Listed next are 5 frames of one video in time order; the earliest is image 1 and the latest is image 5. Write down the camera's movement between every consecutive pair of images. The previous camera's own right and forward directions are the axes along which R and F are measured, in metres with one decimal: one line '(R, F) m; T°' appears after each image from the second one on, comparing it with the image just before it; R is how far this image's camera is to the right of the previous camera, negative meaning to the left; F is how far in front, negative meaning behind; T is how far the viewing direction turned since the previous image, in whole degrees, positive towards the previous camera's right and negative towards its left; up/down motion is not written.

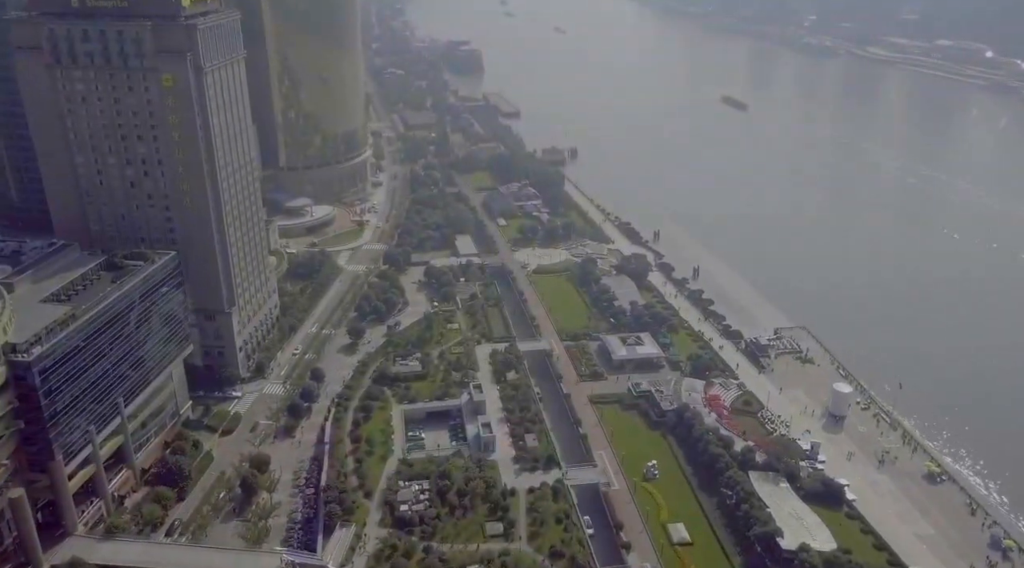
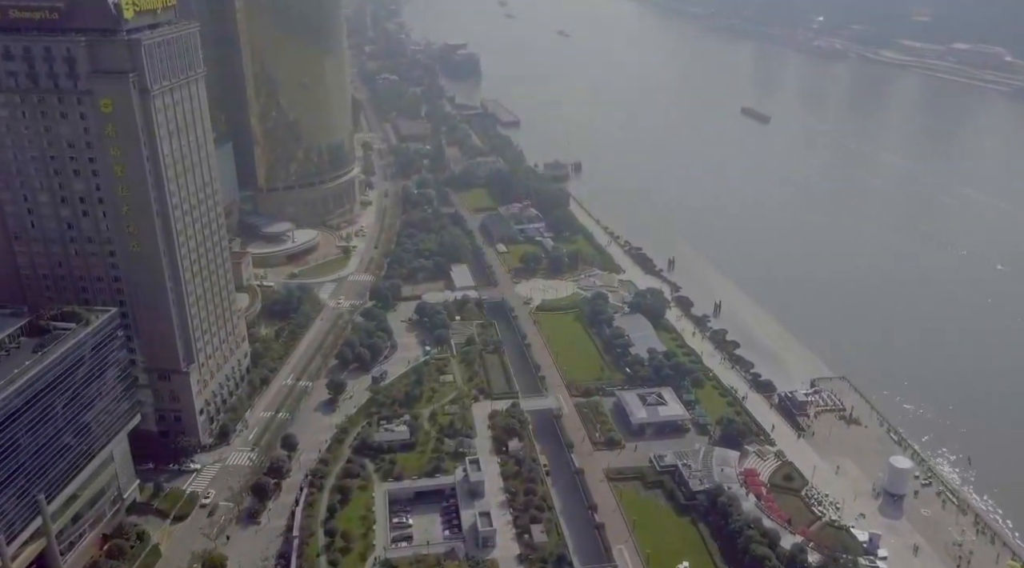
(-0.2, +7.7) m; 0°
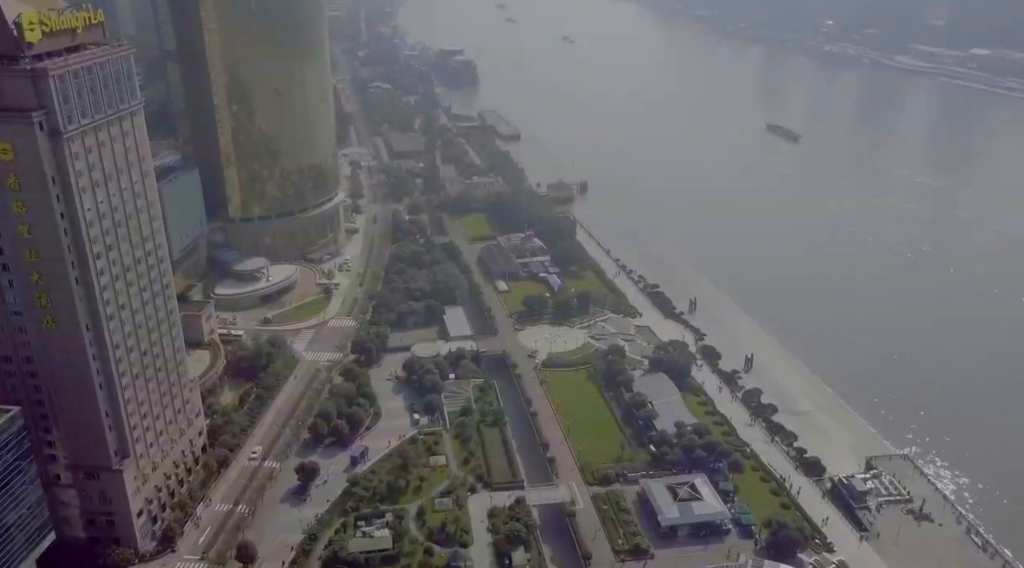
(-0.3, +8.6) m; 0°
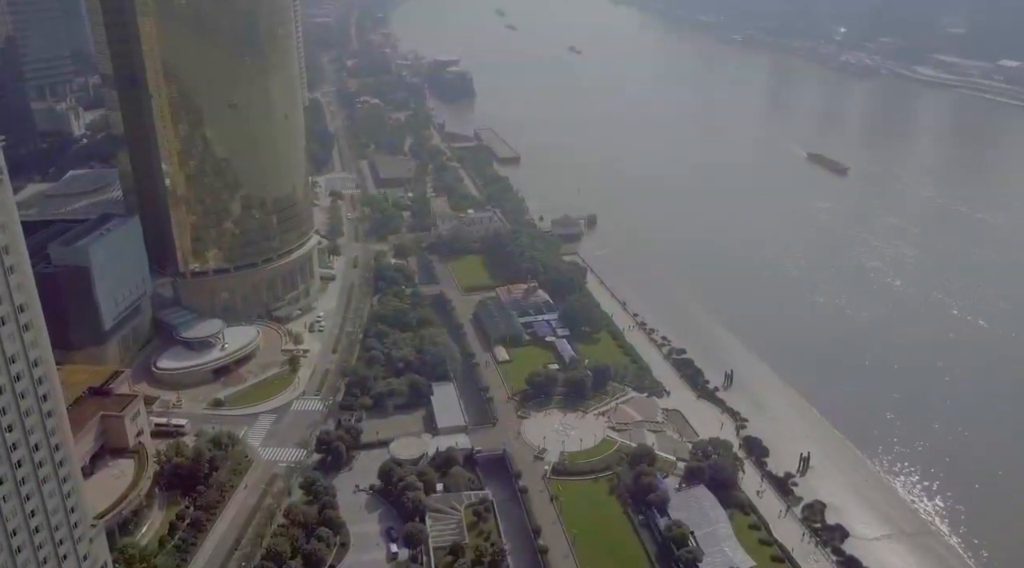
(-0.3, +11.2) m; 0°
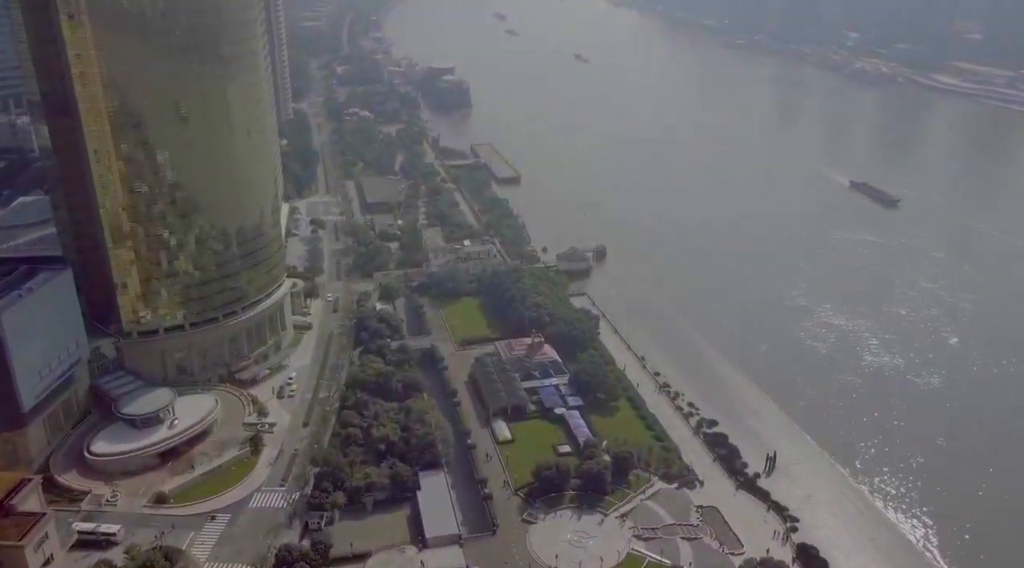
(-0.3, +9.2) m; 0°
